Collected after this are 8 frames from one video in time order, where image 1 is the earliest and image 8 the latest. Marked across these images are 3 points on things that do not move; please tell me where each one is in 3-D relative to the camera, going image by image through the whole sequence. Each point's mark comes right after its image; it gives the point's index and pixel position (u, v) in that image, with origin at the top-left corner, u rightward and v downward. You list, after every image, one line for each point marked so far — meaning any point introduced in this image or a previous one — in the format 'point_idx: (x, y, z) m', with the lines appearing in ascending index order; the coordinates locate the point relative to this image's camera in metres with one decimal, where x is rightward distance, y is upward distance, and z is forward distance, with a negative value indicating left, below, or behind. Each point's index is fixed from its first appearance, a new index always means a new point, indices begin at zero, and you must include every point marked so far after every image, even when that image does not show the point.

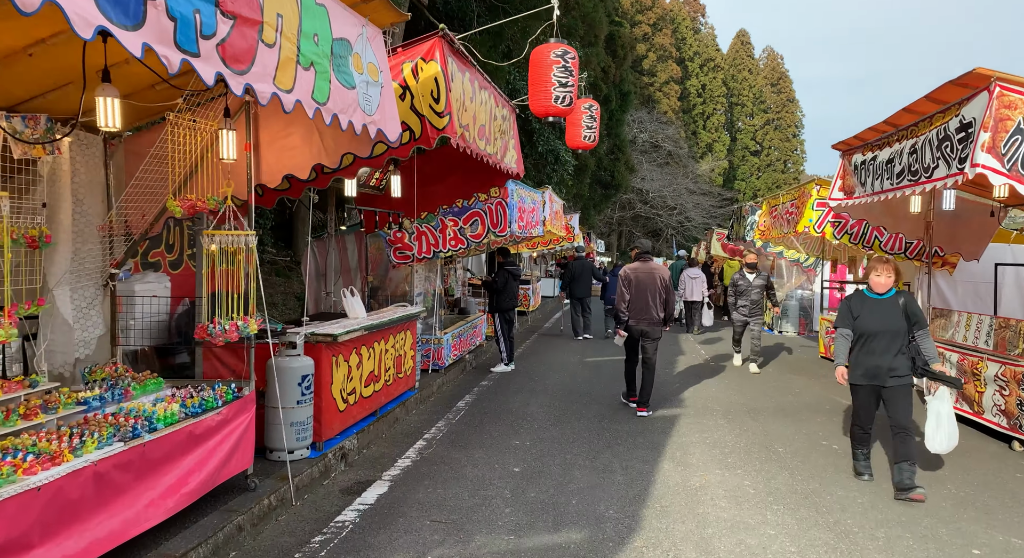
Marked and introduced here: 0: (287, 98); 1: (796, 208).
0: (-1.1, +0.9, +2.9) m
1: (+4.3, +1.1, +9.1) m
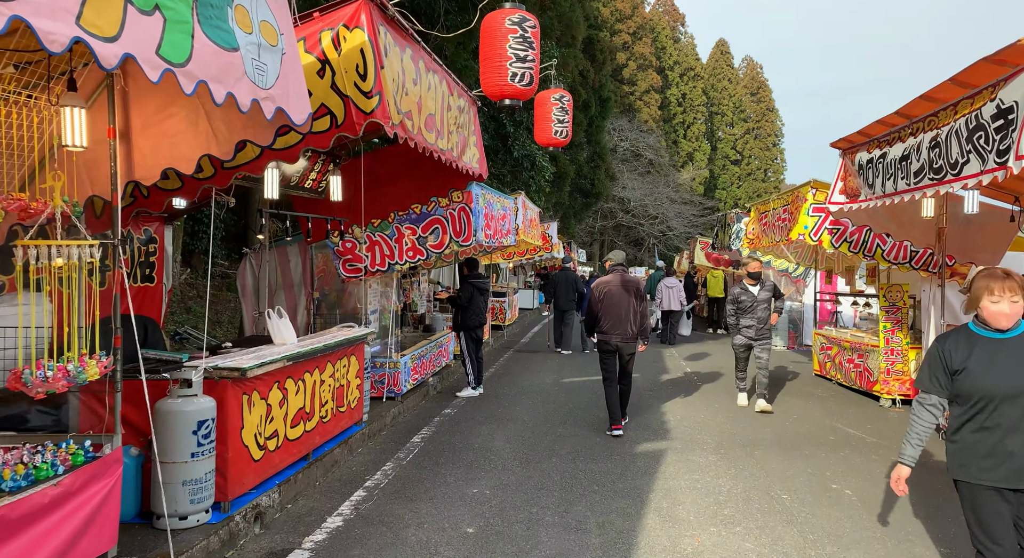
0: (-1.3, +0.8, +2.0) m
1: (+3.9, +0.9, +8.4) m
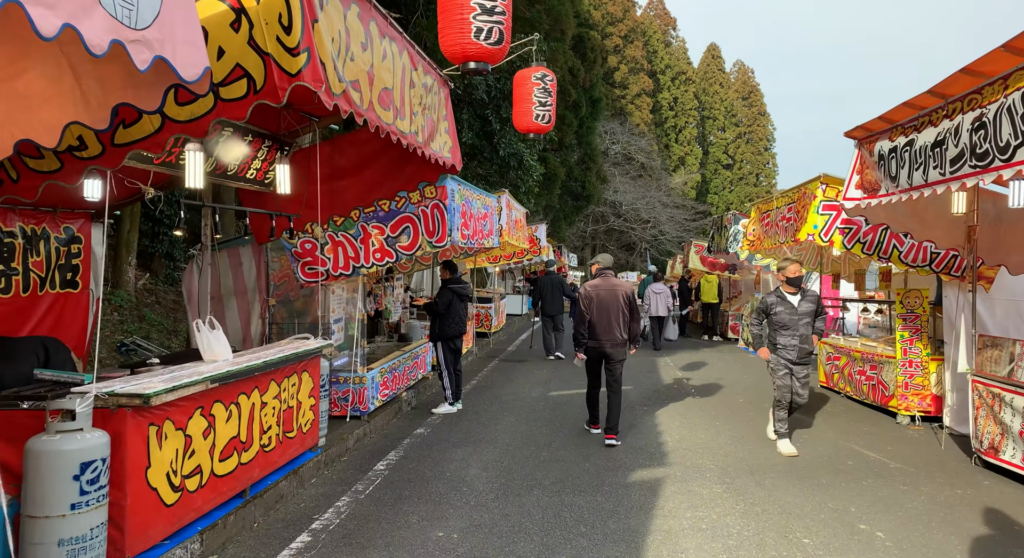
0: (-1.5, +0.8, +1.3) m
1: (+3.6, +0.9, +7.7) m
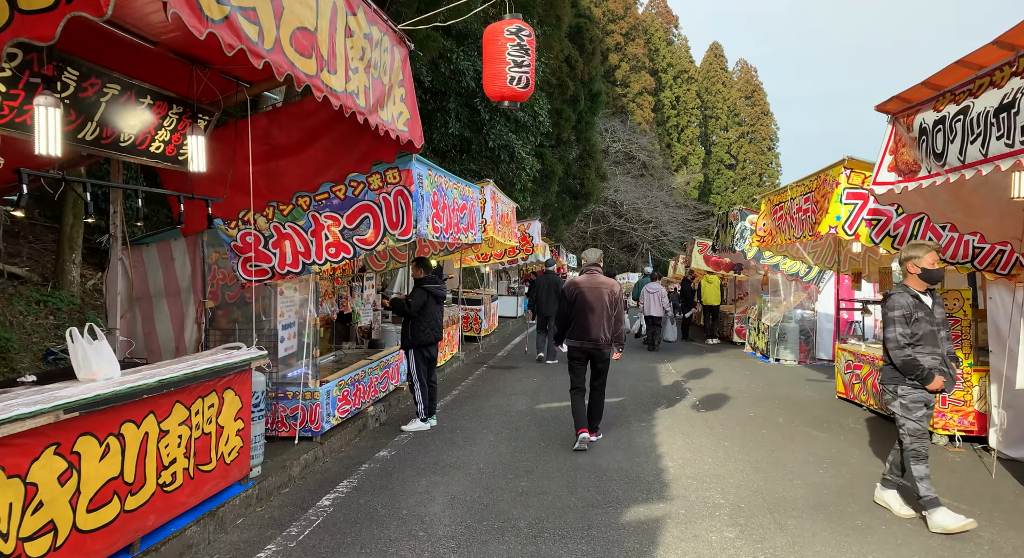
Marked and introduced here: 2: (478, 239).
0: (-1.7, +0.8, +0.4) m
1: (+3.4, +0.9, +6.9) m
2: (-0.5, +0.6, +8.1) m
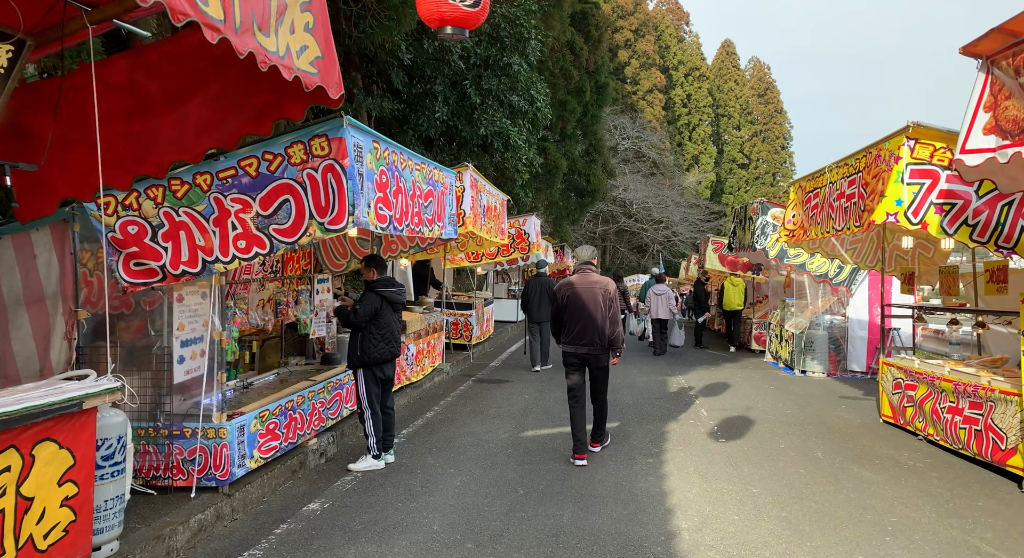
0: (-2.1, +0.8, -0.9) m
1: (+3.2, +0.9, +5.5) m
2: (-0.7, +0.5, +6.8) m
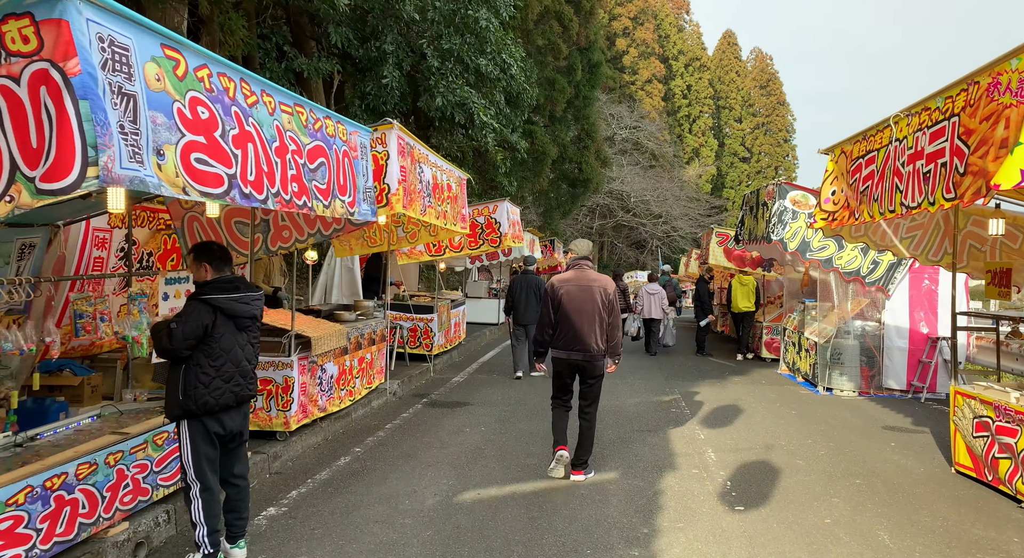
0: (-2.6, +0.7, -2.8) m
1: (+2.7, +0.9, +3.6) m
2: (-1.2, +0.5, +4.9) m
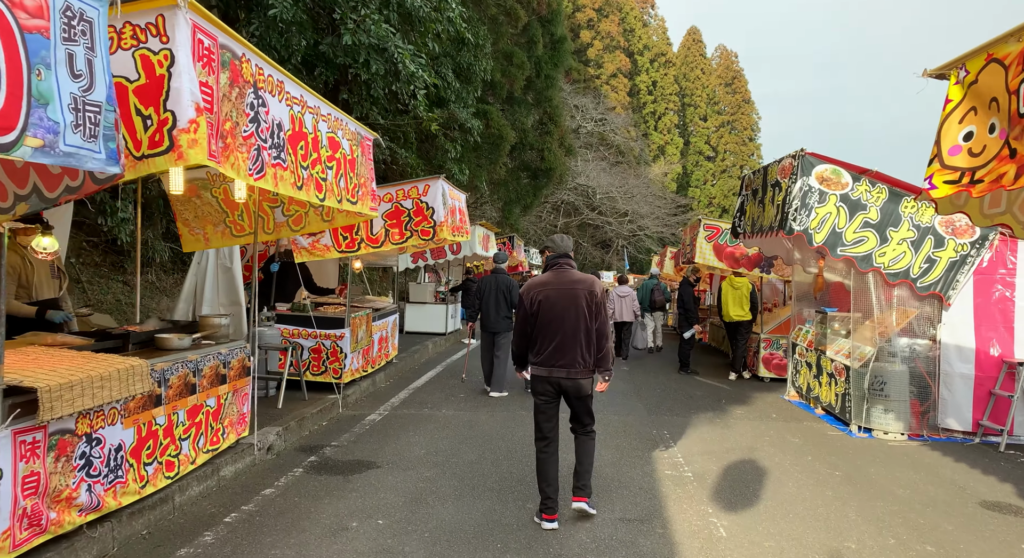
0: (-2.6, +0.7, -5.4) m
1: (+2.2, +0.8, +1.3) m
2: (-1.7, +0.5, +2.4) m
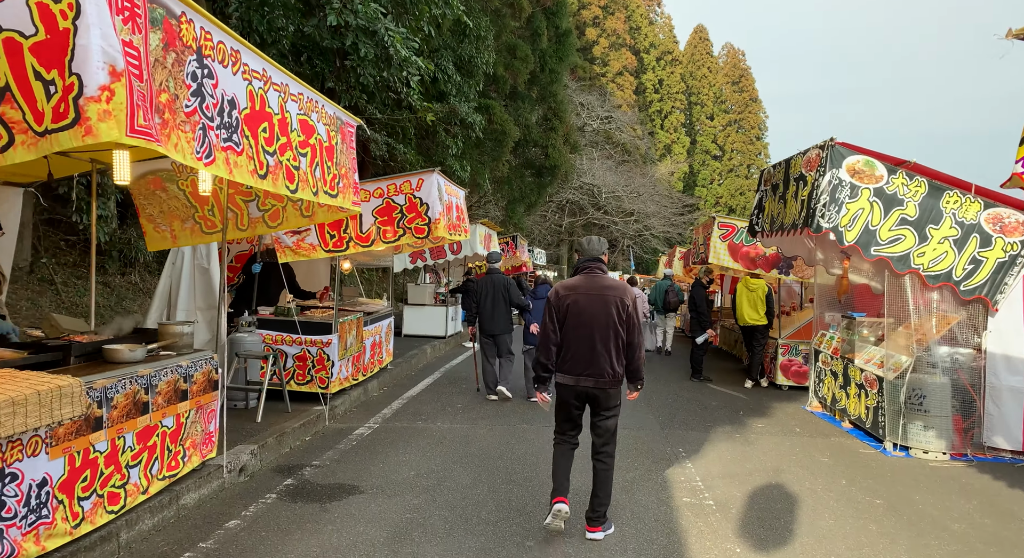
0: (-2.7, +0.7, -5.9) m
1: (+2.2, +0.8, +0.7) m
2: (-1.8, +0.5, +1.8) m
